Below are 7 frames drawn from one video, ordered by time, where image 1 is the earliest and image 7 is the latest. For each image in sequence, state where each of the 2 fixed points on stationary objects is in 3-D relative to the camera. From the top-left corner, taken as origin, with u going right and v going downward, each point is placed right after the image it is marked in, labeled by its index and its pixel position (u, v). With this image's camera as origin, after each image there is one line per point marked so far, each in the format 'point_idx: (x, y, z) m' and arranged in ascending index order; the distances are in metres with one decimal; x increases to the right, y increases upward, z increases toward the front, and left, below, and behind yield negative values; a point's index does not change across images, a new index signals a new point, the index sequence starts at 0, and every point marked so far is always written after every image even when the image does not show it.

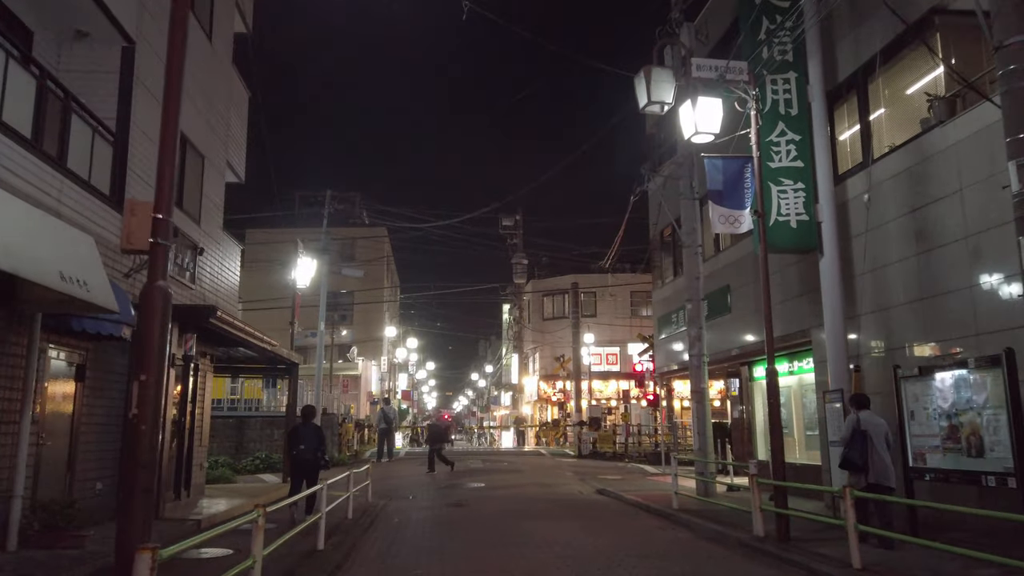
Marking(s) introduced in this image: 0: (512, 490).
0: (0.0, -4.8, +17.9) m
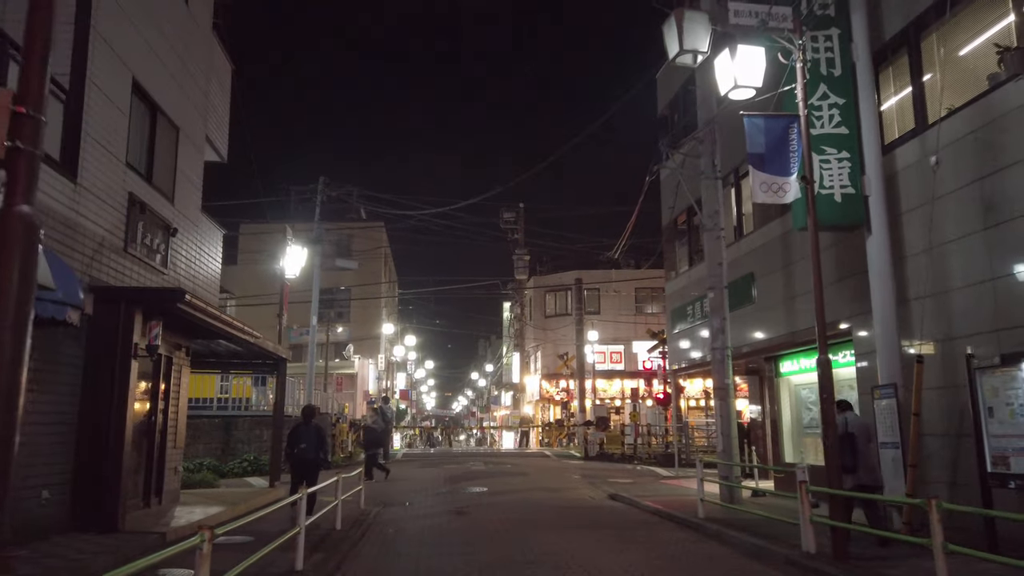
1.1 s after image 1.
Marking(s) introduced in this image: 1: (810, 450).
0: (+0.1, -4.5, +16.5) m
1: (+5.8, -3.2, +14.8) m
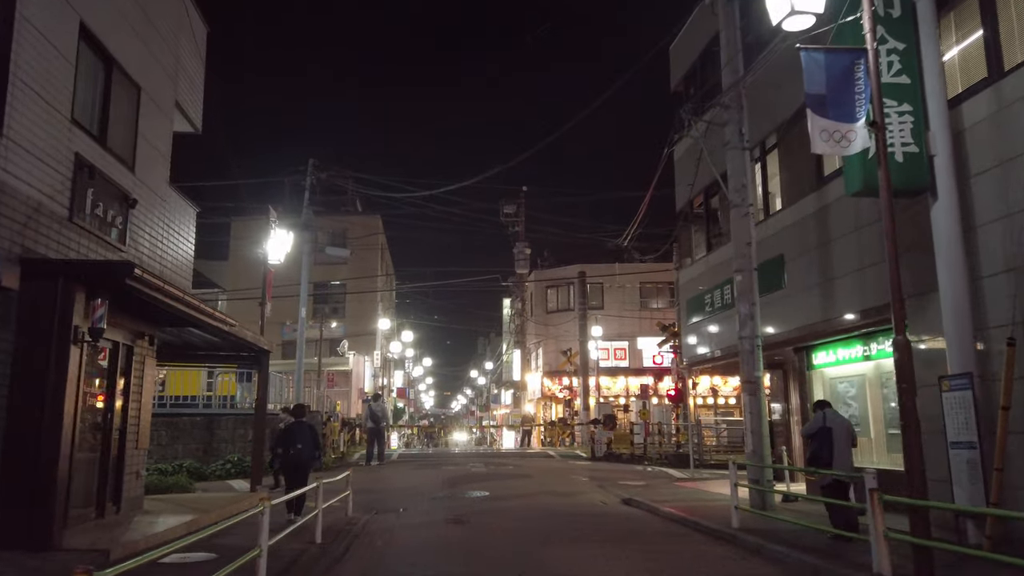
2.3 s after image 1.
0: (+0.2, -4.2, +15.0) m
1: (+5.9, -2.9, +13.3) m
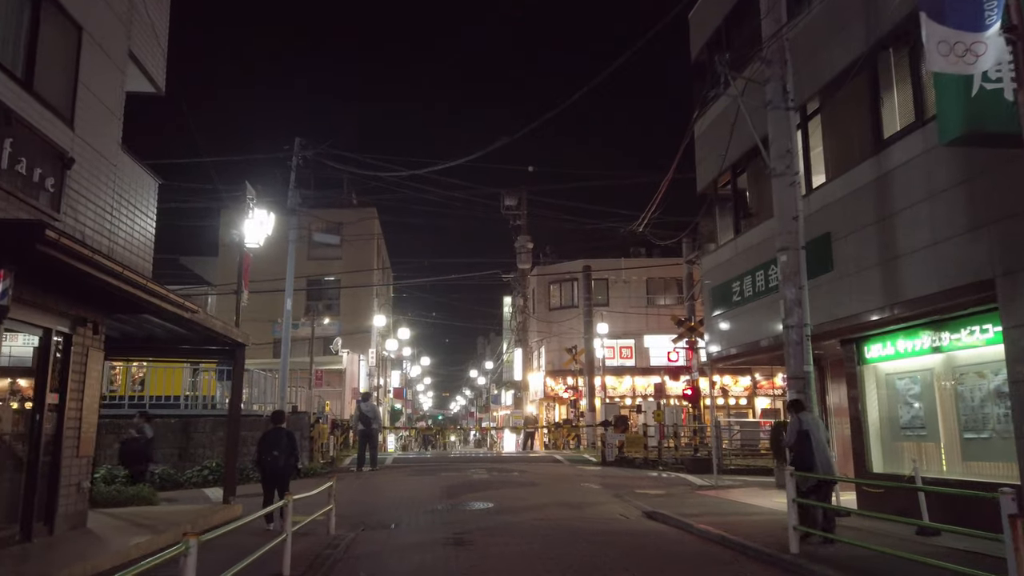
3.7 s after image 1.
0: (+0.3, -4.0, +13.2) m
1: (+6.1, -2.6, +11.5) m
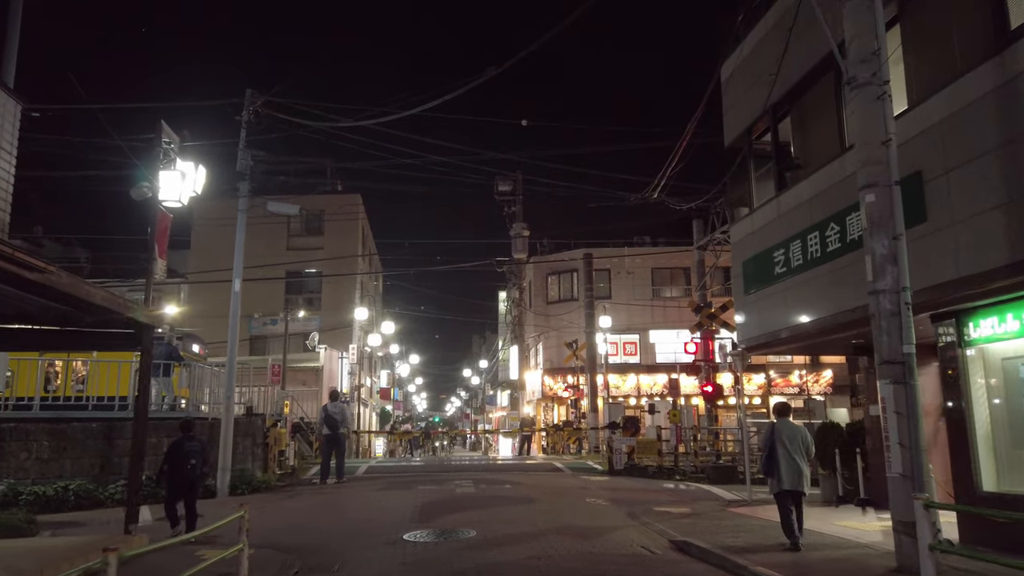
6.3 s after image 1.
0: (+0.2, -3.4, +10.0) m
1: (+5.9, -2.0, +8.3) m
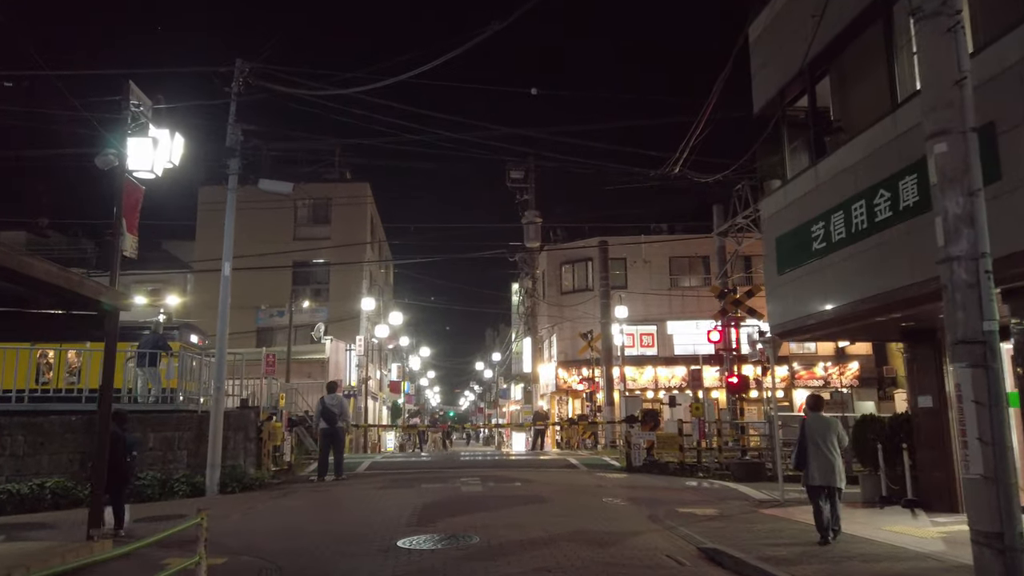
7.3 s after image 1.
0: (+0.3, -3.1, +8.8) m
1: (+5.9, -1.7, +7.0) m
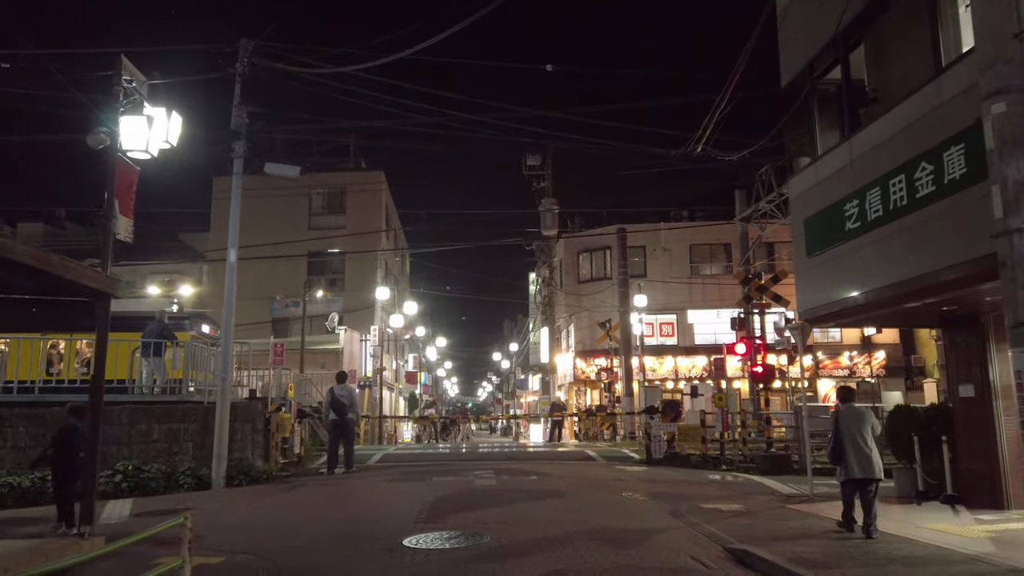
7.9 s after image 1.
0: (+0.4, -2.9, +8.2) m
1: (+6.0, -1.5, +6.2) m
